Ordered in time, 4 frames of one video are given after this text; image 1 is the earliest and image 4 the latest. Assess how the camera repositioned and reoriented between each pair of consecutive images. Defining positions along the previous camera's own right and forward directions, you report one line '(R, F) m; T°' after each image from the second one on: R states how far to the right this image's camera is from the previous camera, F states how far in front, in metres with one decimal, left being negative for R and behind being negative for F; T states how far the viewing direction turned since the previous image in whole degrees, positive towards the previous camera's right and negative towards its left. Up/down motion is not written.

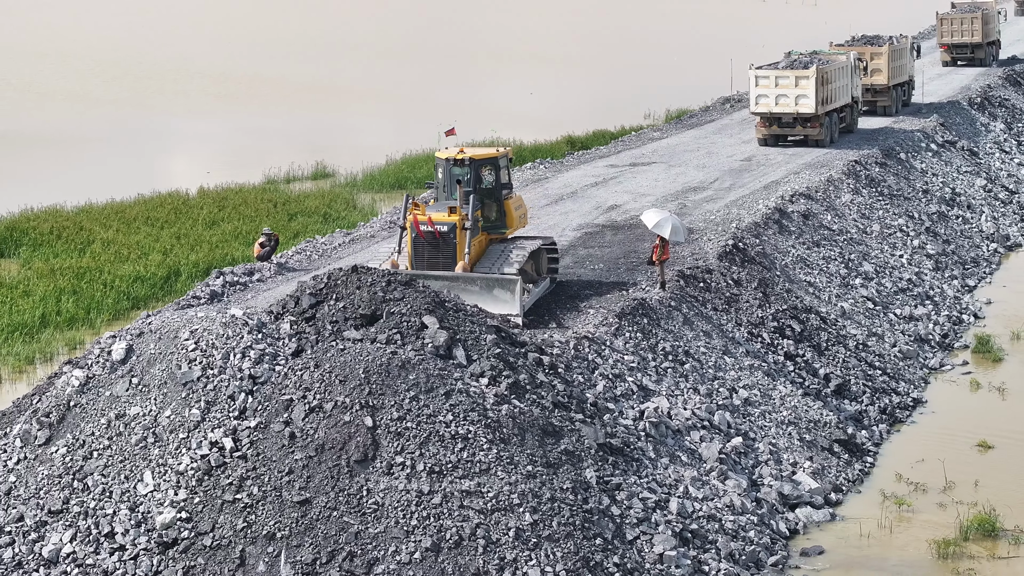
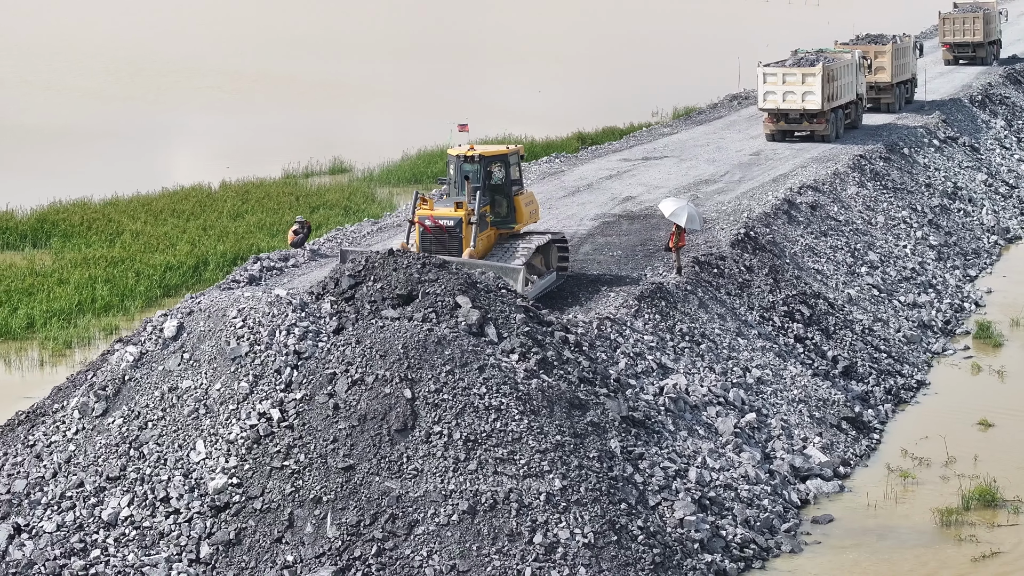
(-0.3, -0.7) m; 0°
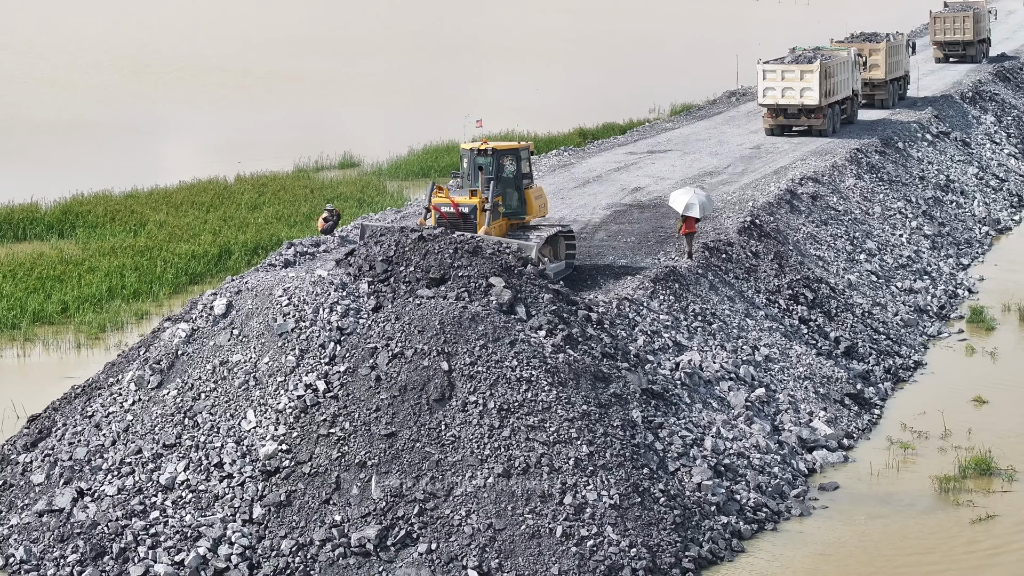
(-0.5, -0.8) m; +1°
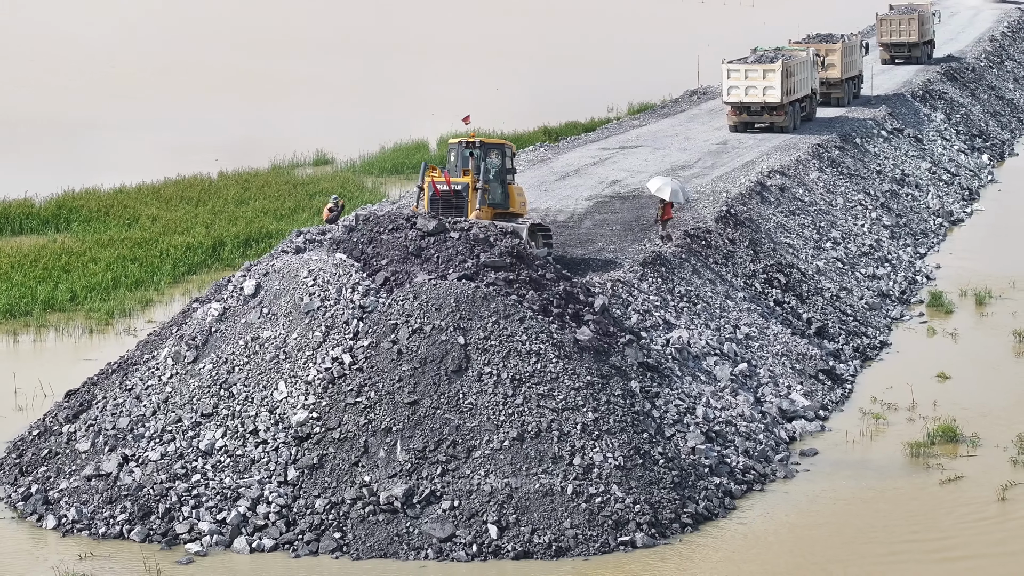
(-0.7, -1.0) m; +3°
